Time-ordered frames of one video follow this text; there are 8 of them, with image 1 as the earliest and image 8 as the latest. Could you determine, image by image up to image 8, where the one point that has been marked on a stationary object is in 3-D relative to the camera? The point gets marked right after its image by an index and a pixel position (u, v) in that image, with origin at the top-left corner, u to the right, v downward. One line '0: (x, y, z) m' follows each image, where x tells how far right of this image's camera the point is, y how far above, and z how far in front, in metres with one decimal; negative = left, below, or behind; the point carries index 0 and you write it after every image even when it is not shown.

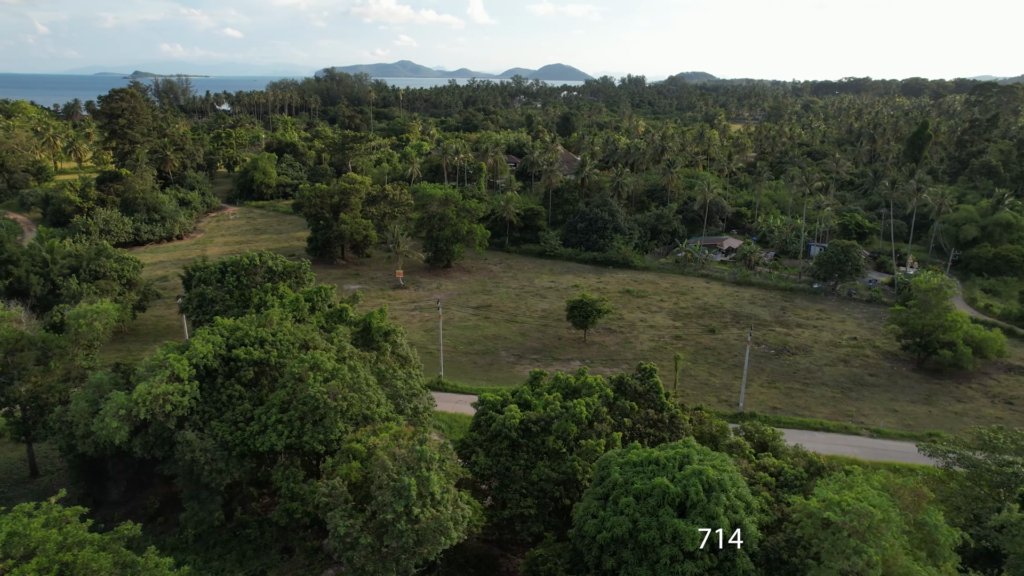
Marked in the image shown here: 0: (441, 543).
0: (-1.3, -4.4, +11.3) m
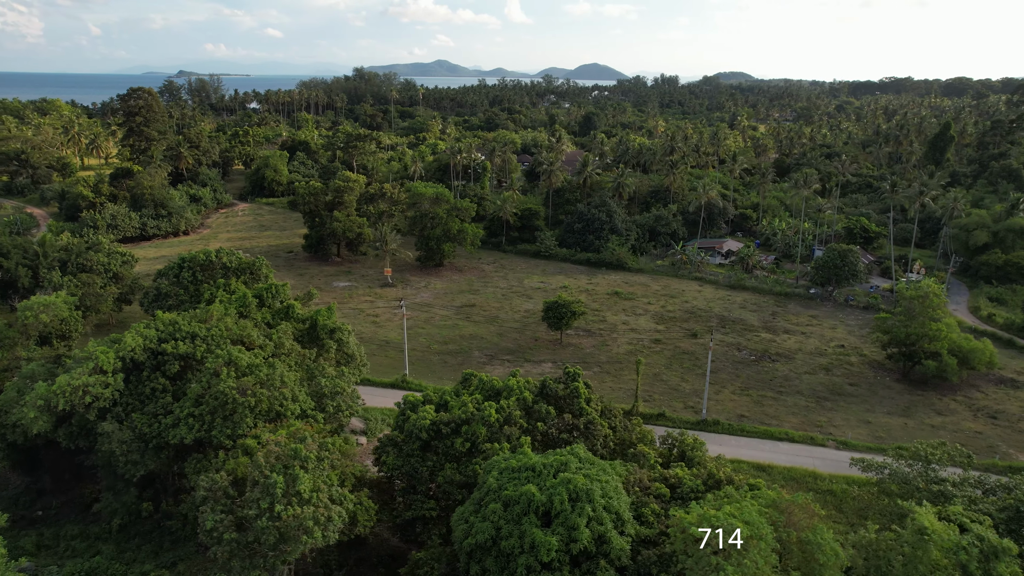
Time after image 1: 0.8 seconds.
0: (-3.7, -4.4, +11.2) m
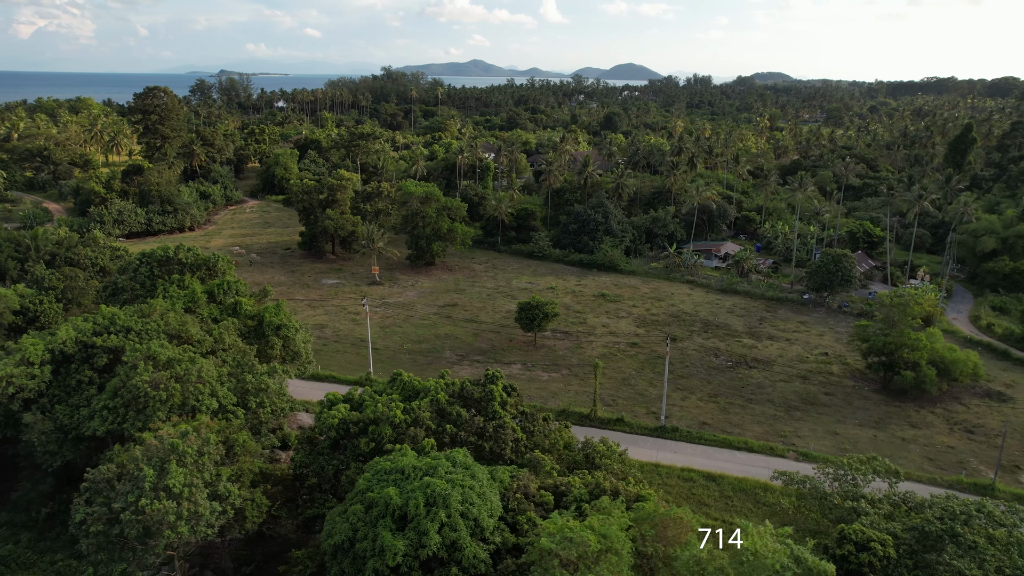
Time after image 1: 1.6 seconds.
0: (-6.1, -4.4, +11.3) m
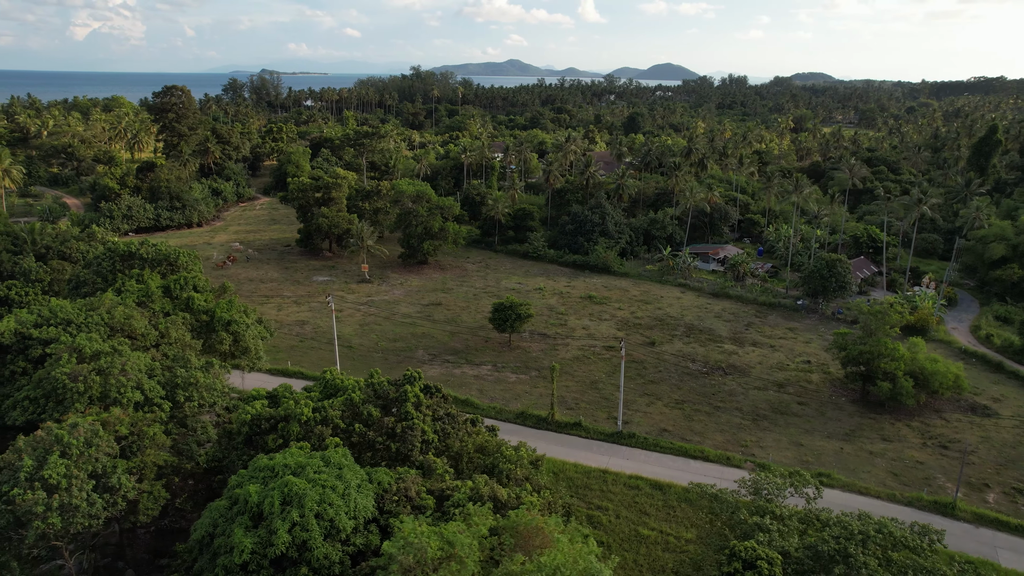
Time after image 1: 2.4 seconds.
0: (-8.5, -4.3, +11.4) m
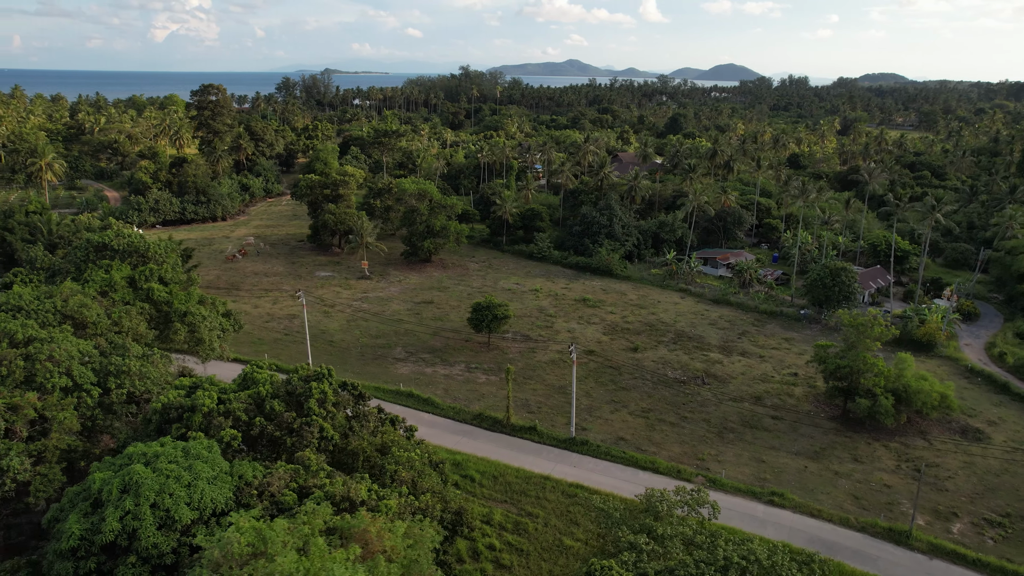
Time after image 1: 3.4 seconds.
0: (-11.3, -4.0, +12.0) m
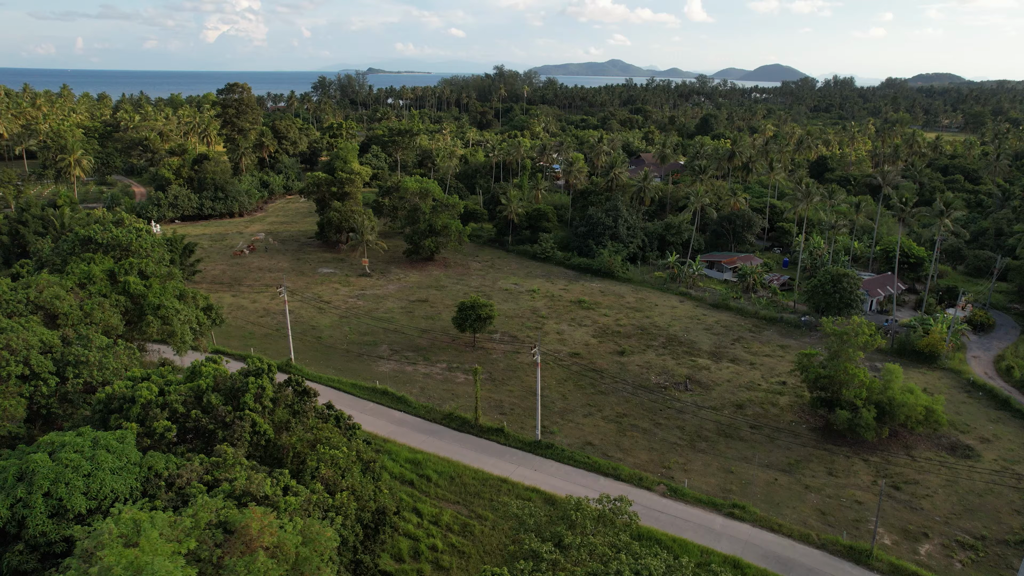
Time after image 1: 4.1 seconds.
0: (-13.2, -3.8, +12.5) m
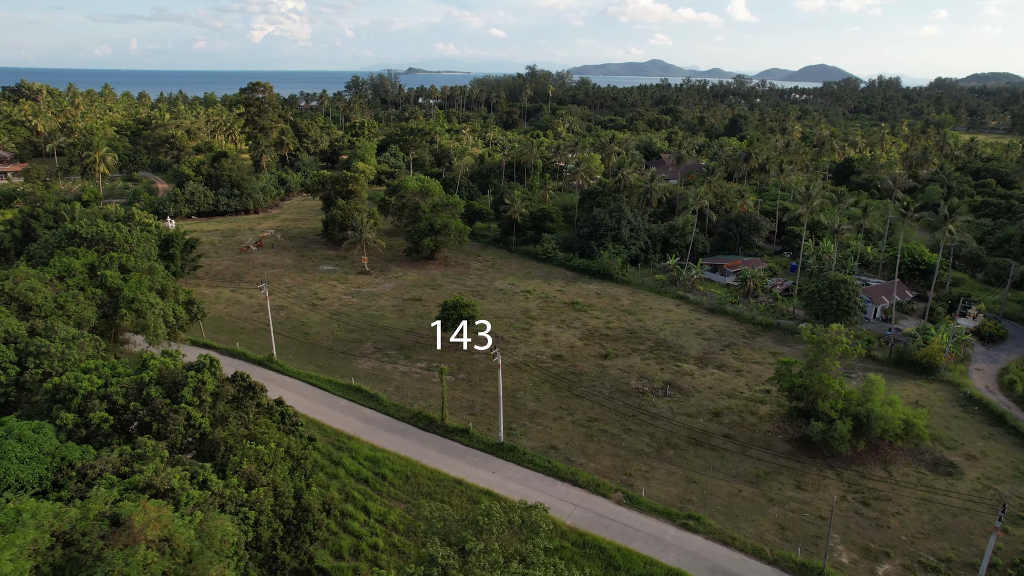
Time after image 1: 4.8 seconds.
0: (-15.0, -3.5, +13.1) m
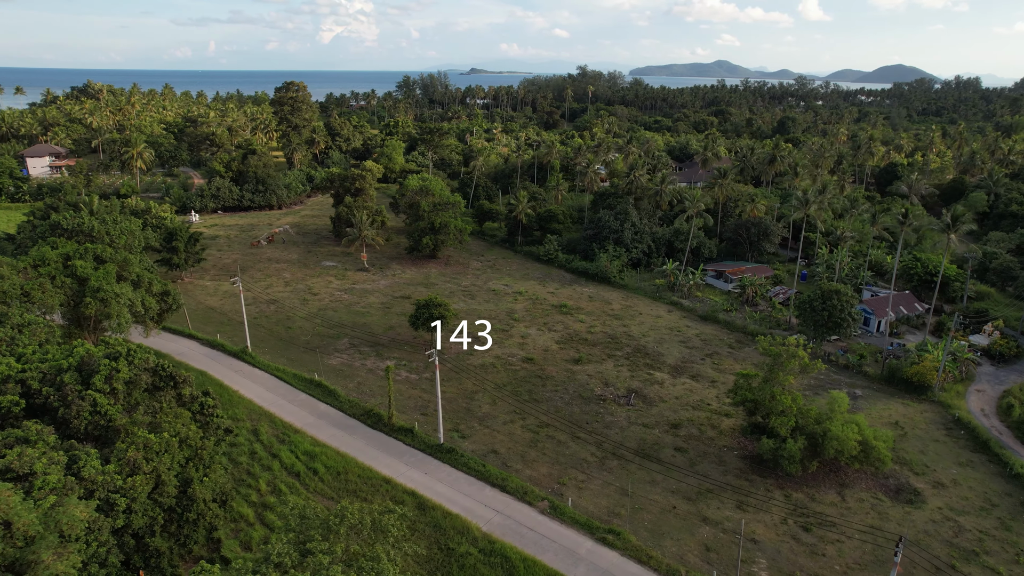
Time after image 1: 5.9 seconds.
0: (-17.9, -3.1, +14.2) m
